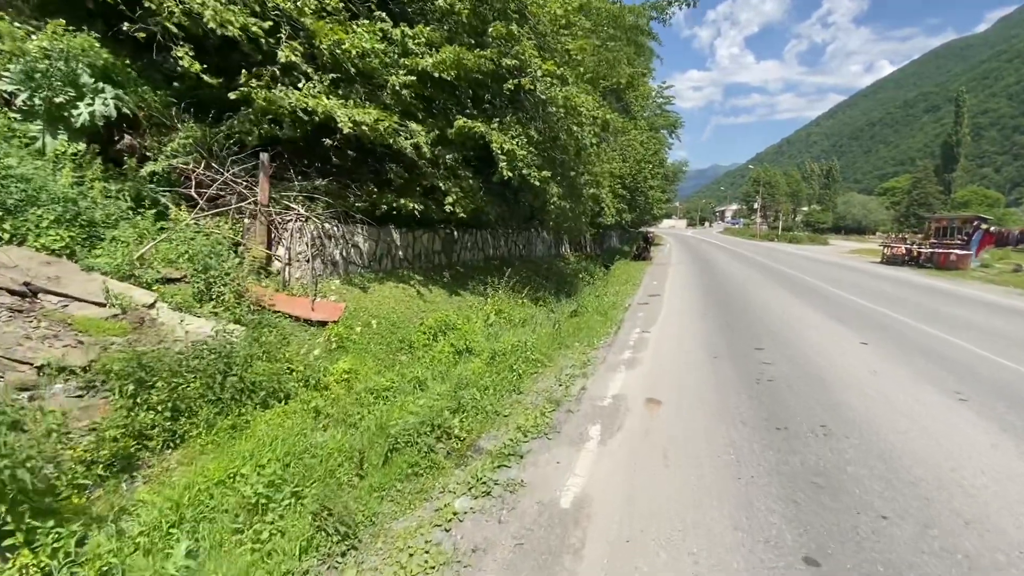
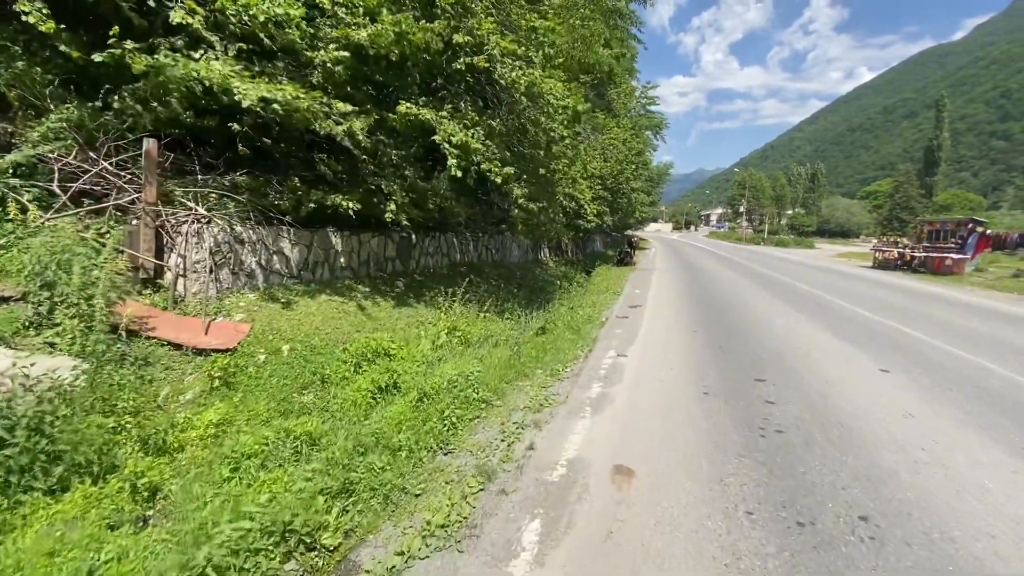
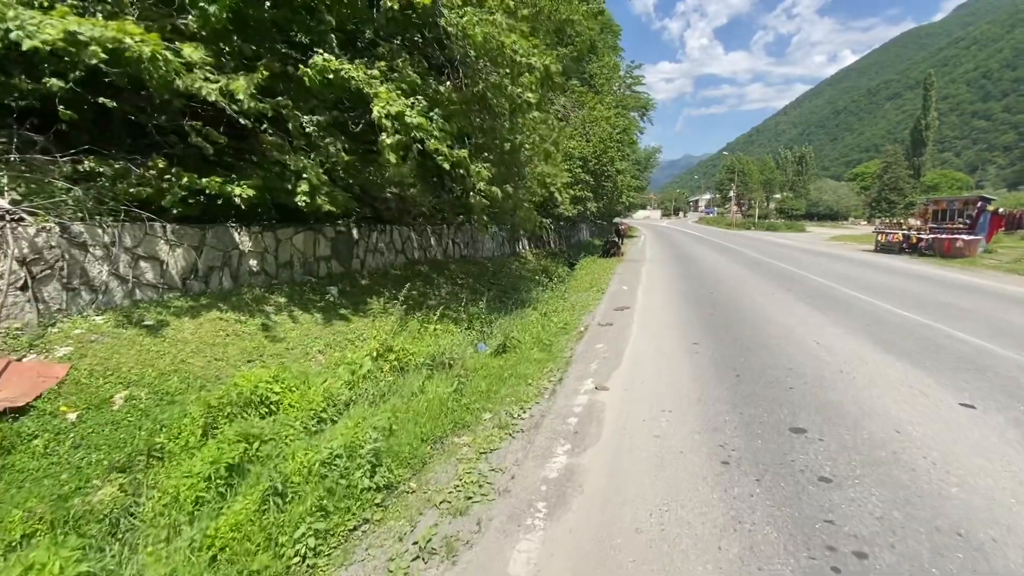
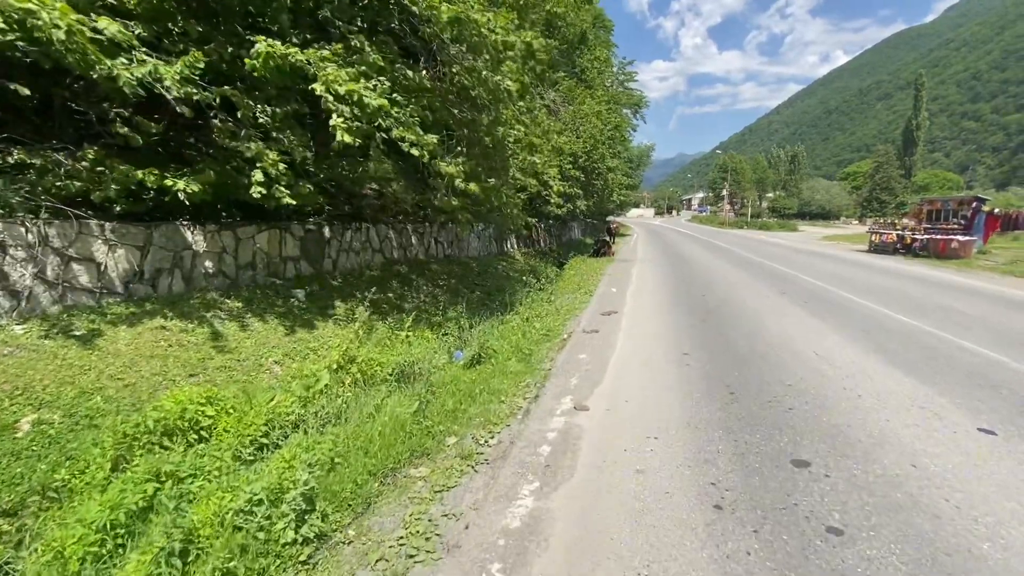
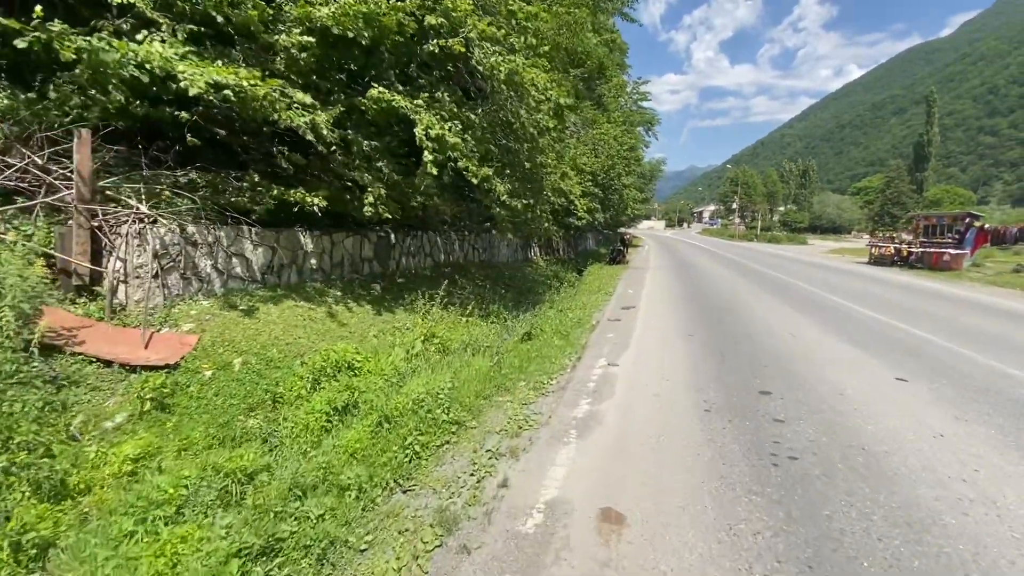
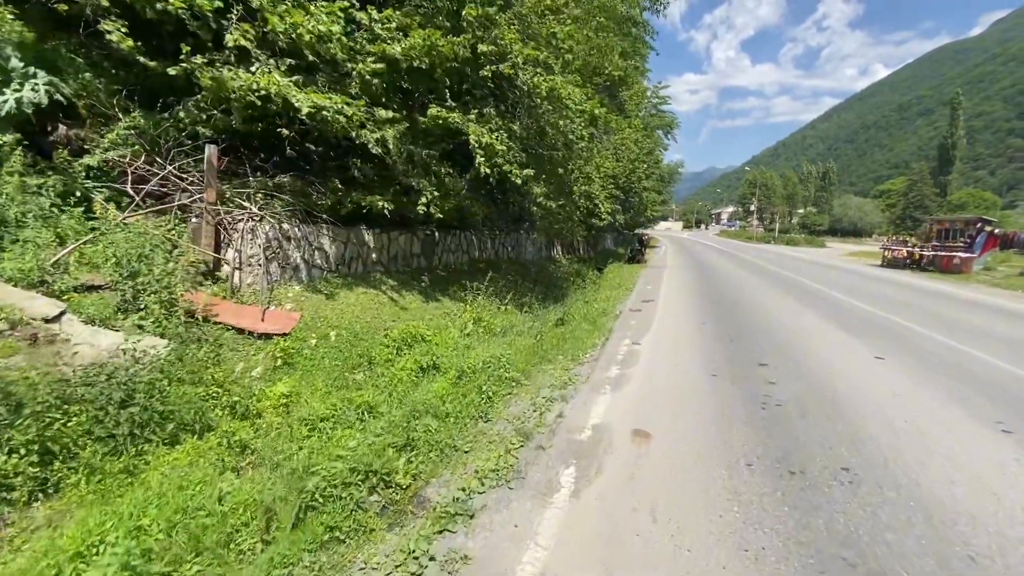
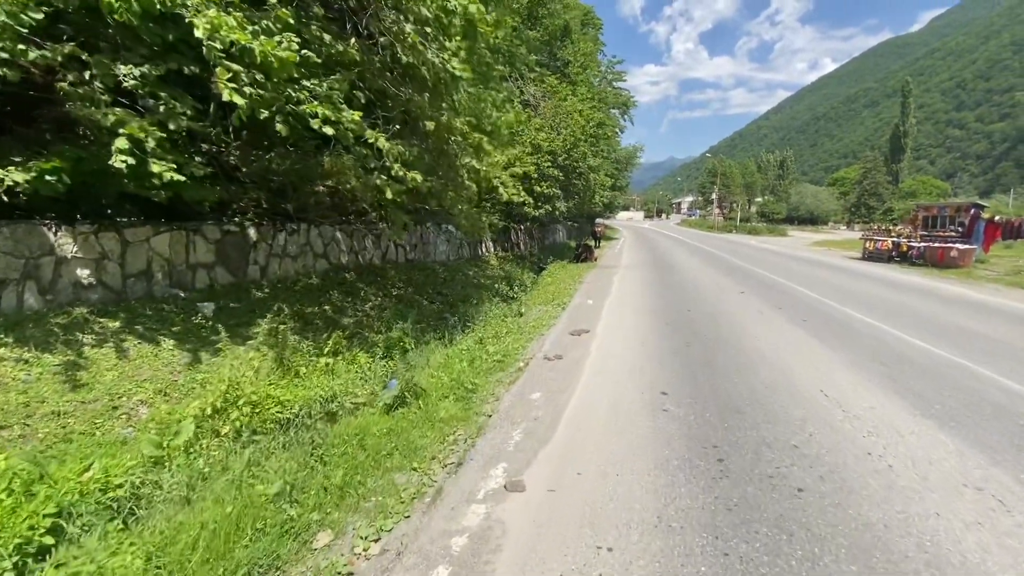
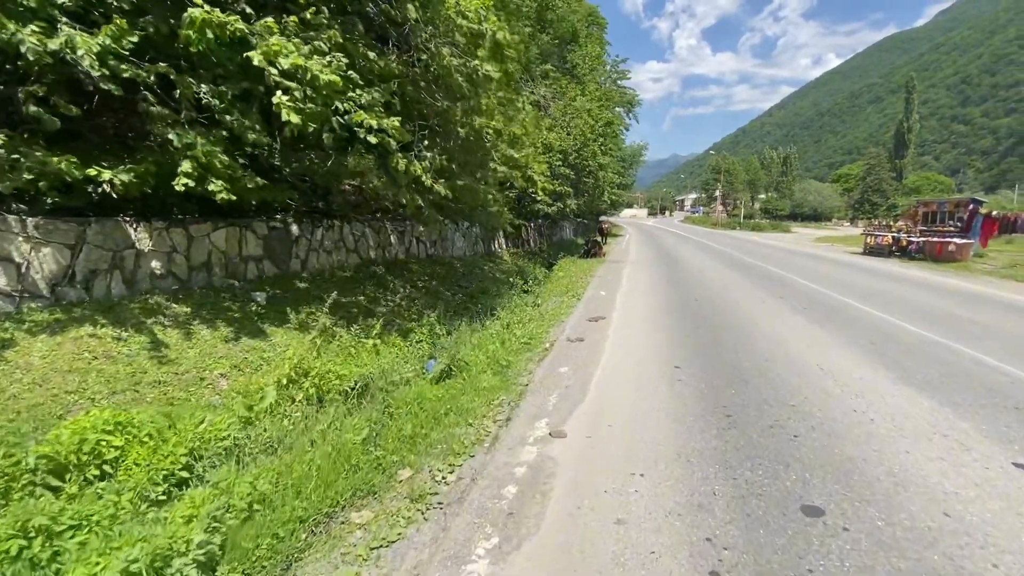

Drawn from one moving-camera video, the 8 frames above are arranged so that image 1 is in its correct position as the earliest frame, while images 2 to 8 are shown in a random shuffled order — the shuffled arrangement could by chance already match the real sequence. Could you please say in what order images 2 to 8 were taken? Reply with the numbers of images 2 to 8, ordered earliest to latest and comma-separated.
6, 2, 5, 3, 4, 8, 7
